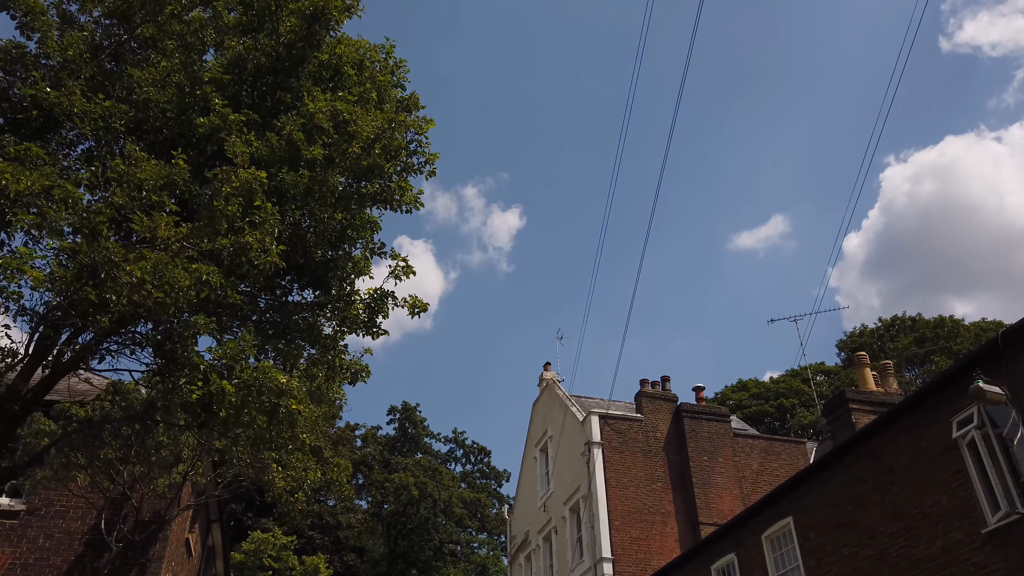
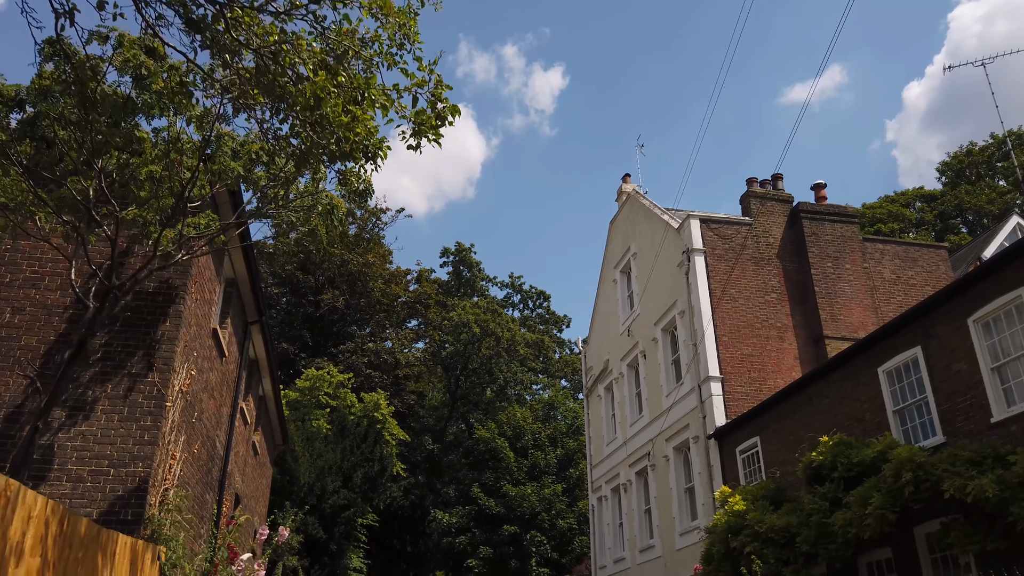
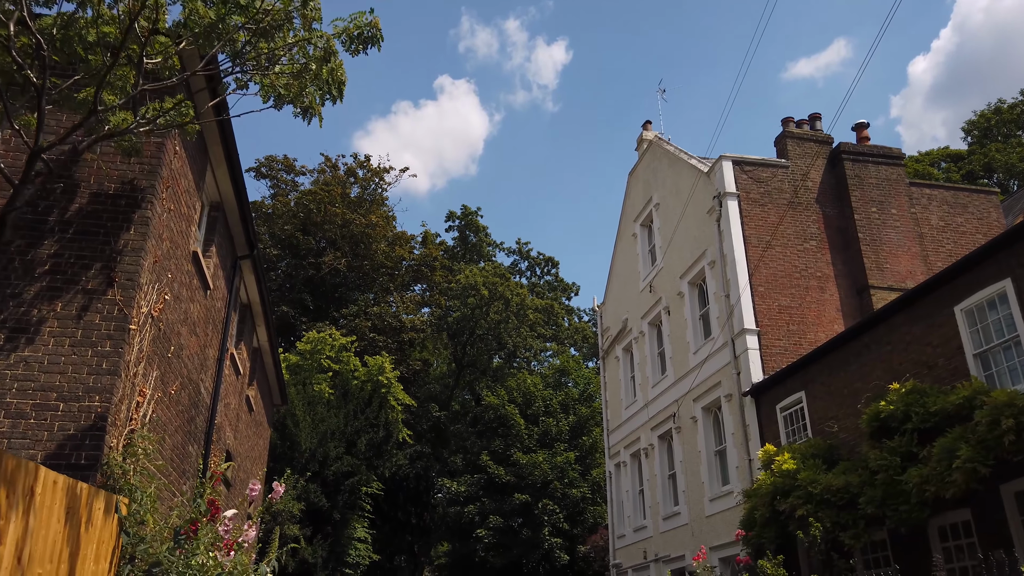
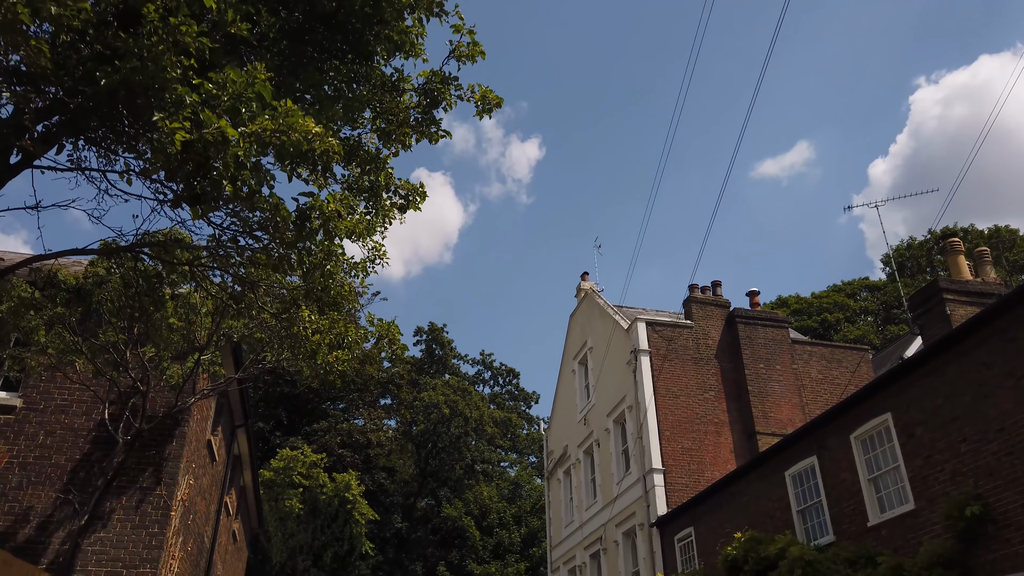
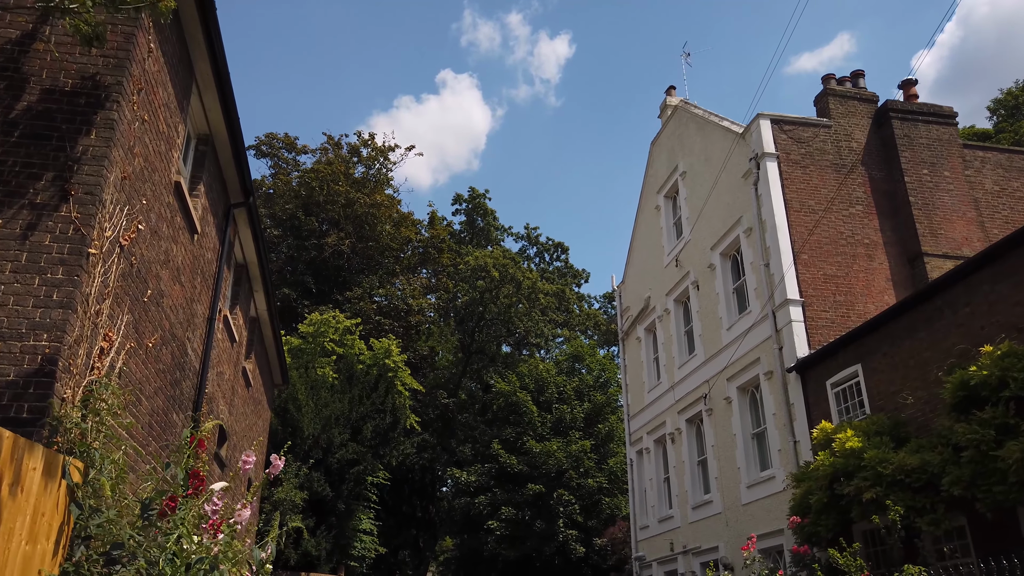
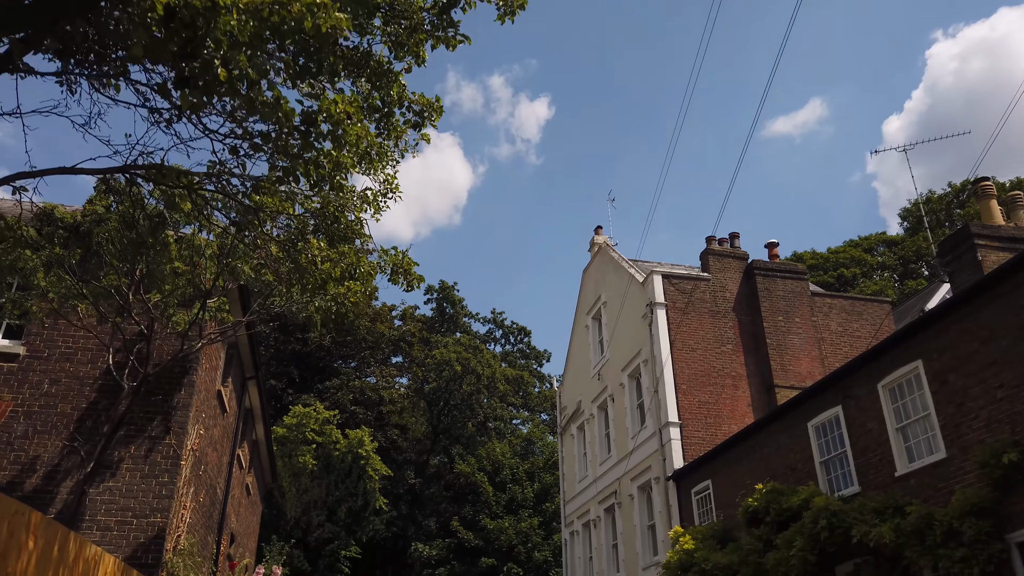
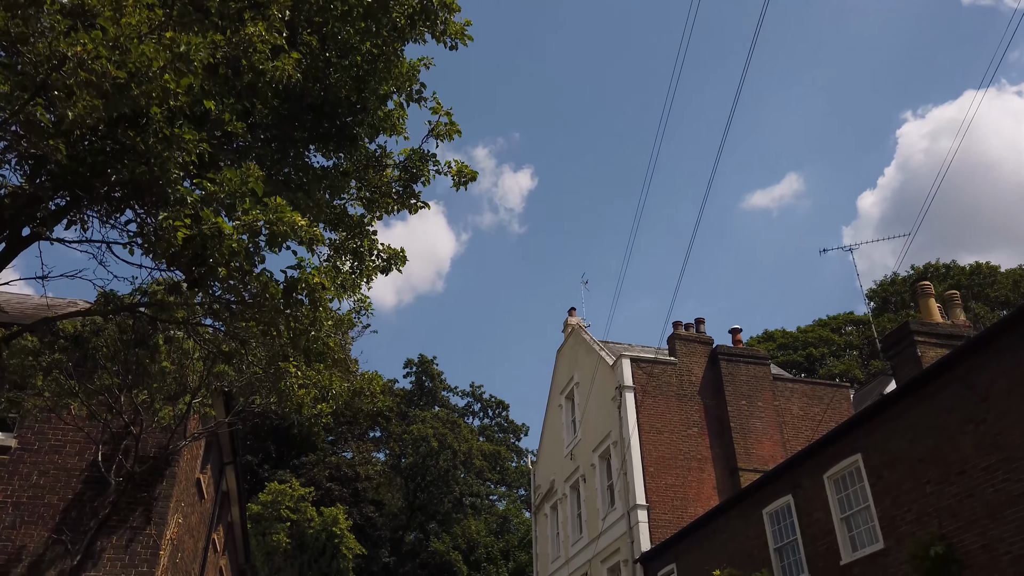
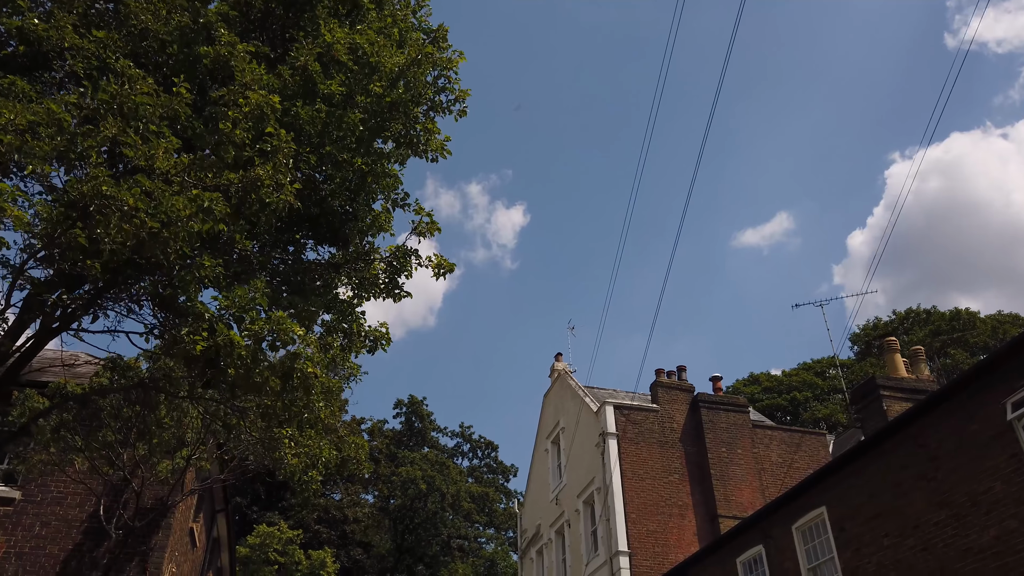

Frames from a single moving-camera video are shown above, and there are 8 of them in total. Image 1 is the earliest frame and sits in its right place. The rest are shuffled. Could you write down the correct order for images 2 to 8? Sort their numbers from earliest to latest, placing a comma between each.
8, 7, 4, 6, 2, 3, 5
